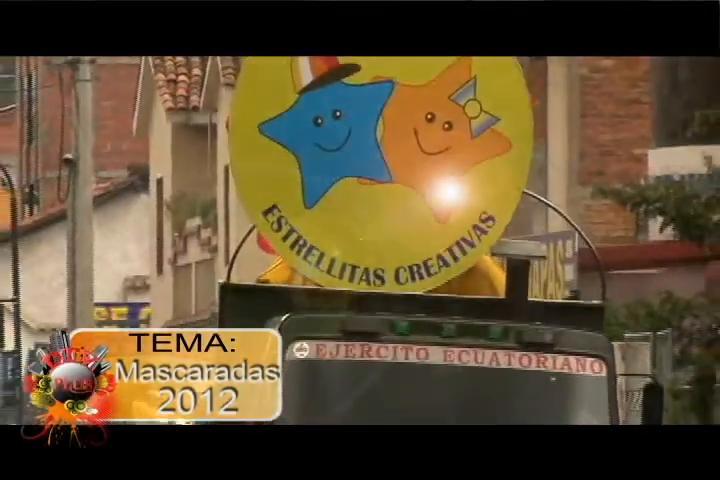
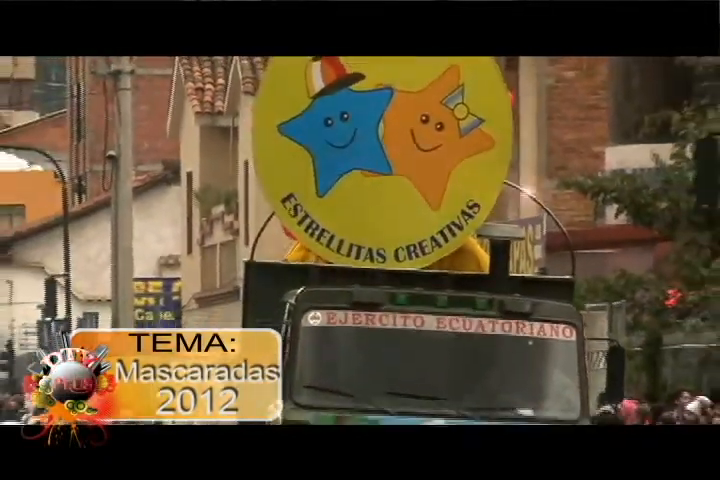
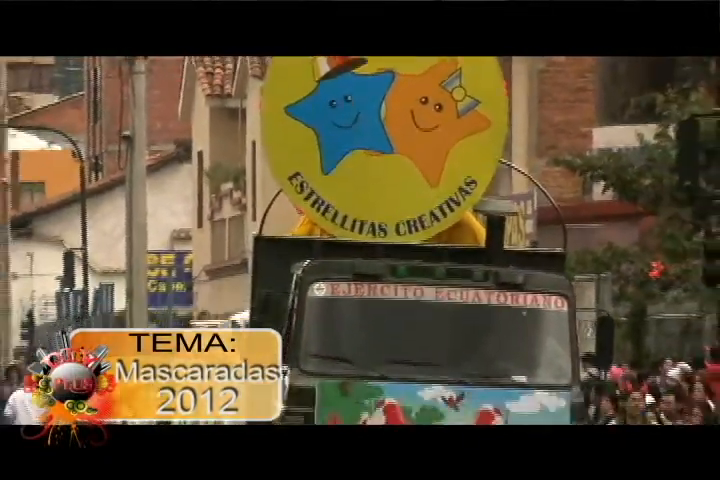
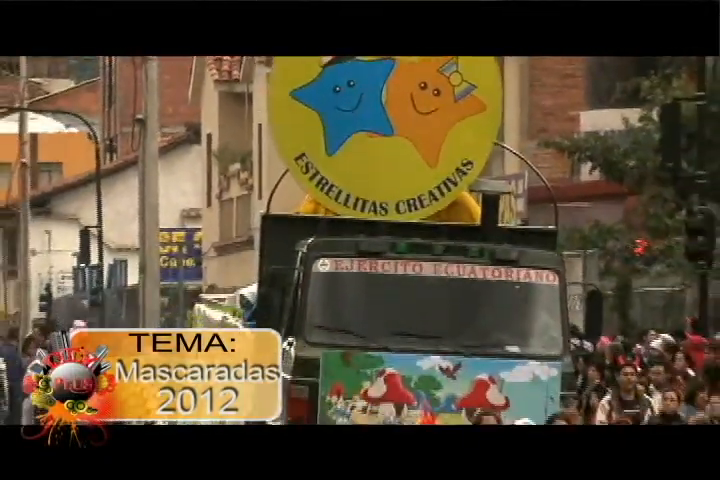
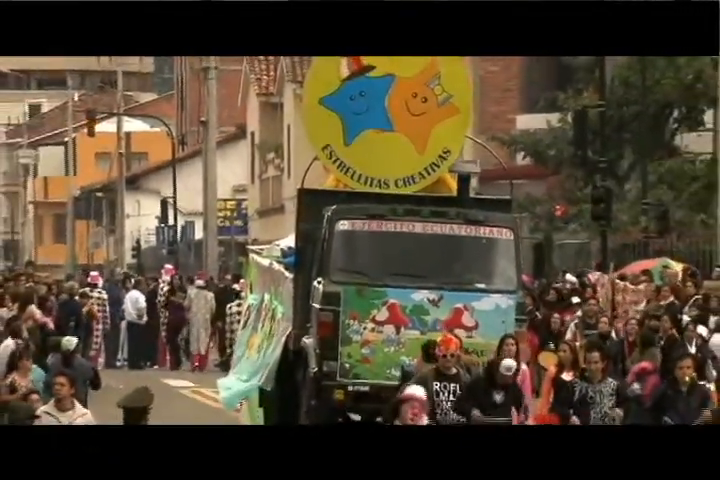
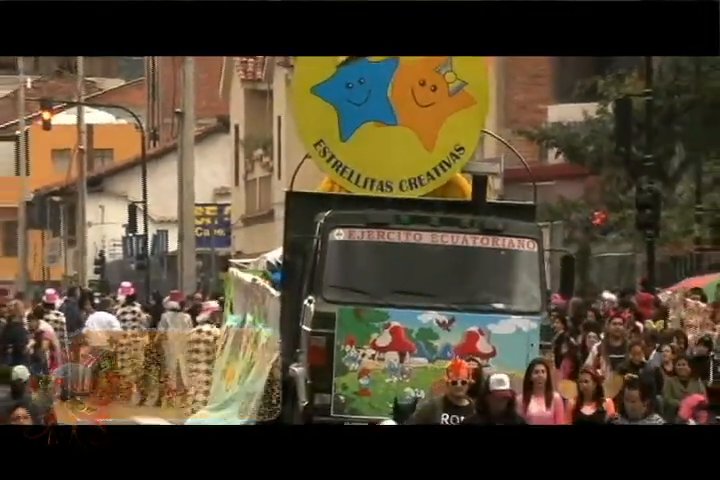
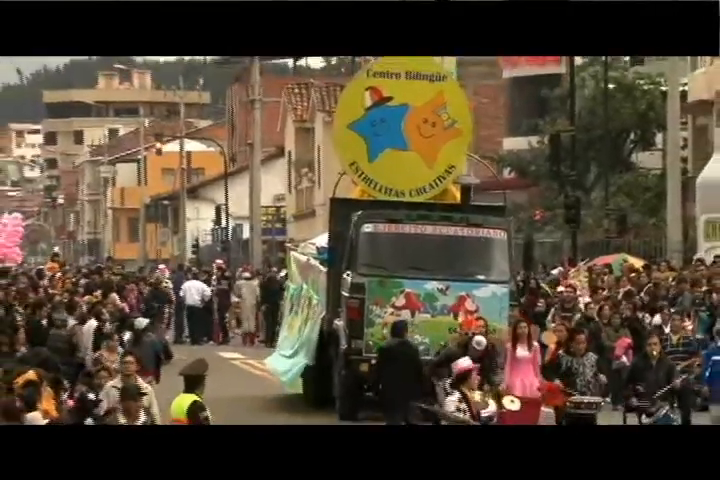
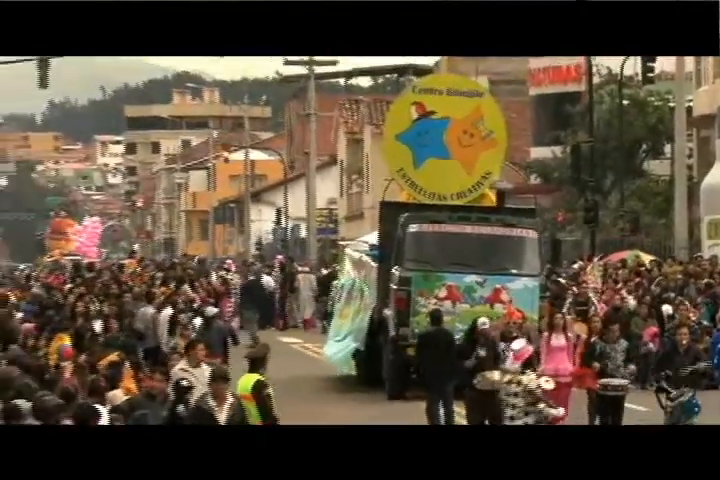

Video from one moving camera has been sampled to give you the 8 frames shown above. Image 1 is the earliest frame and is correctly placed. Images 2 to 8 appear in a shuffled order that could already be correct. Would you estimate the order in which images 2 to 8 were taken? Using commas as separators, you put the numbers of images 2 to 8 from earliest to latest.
2, 3, 4, 6, 5, 7, 8
